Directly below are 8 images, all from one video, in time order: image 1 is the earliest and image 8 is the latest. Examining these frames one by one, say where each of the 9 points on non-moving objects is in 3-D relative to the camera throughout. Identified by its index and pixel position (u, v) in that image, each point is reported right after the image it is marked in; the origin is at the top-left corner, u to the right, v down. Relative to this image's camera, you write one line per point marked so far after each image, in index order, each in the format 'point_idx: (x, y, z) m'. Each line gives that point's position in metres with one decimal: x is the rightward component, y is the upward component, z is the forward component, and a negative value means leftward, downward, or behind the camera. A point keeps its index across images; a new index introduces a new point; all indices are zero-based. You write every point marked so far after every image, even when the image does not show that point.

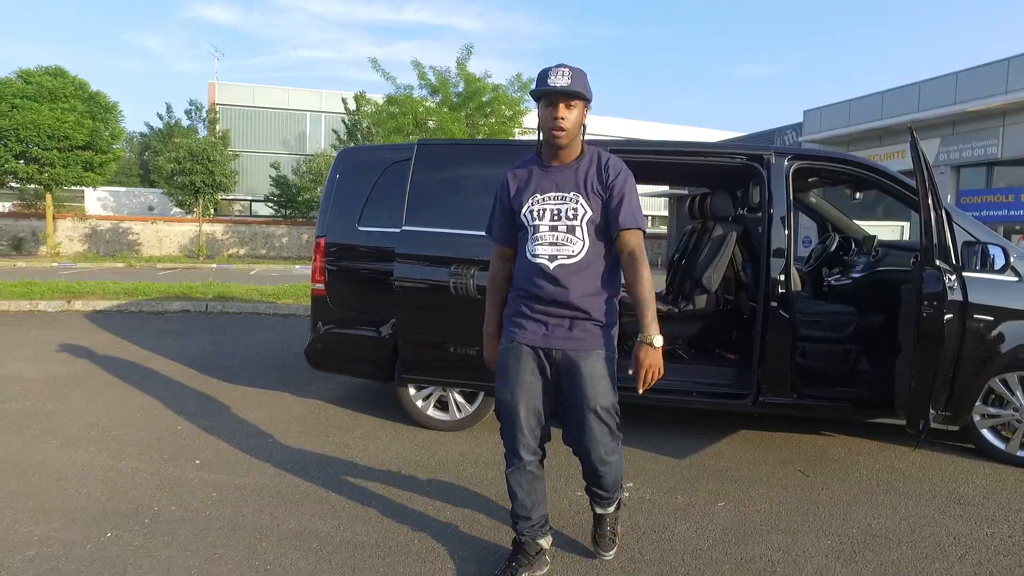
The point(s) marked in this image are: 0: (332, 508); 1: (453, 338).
0: (-1.0, -1.2, +3.4) m
1: (-0.5, -0.3, +4.7) m
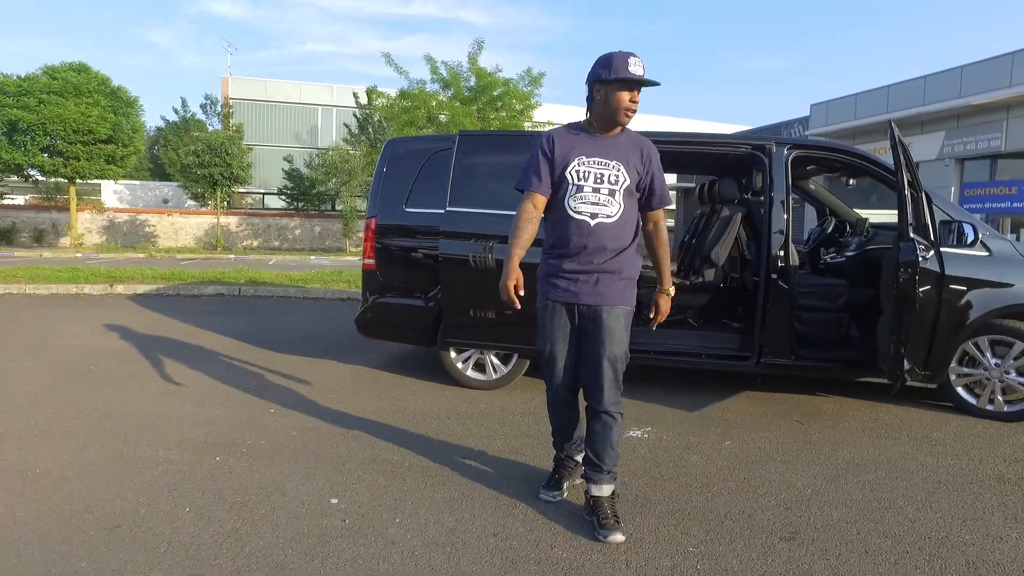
0: (-0.7, -1.0, +4.0) m
1: (-0.3, -0.1, +5.3) m
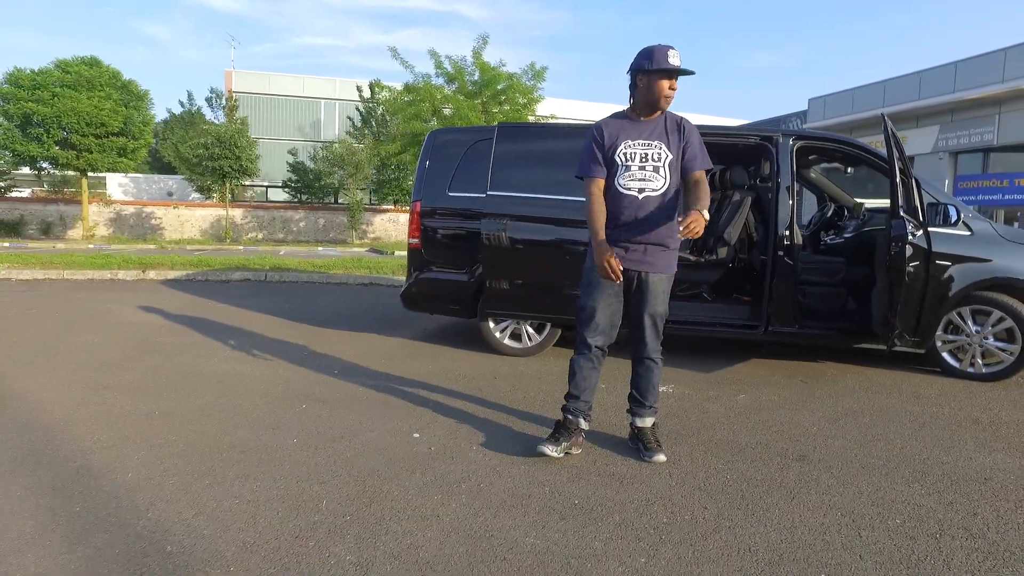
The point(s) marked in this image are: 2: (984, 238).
0: (-0.4, -0.8, +4.6) m
1: (0.0, +0.1, +5.8) m
2: (+3.9, +0.4, +5.3) m
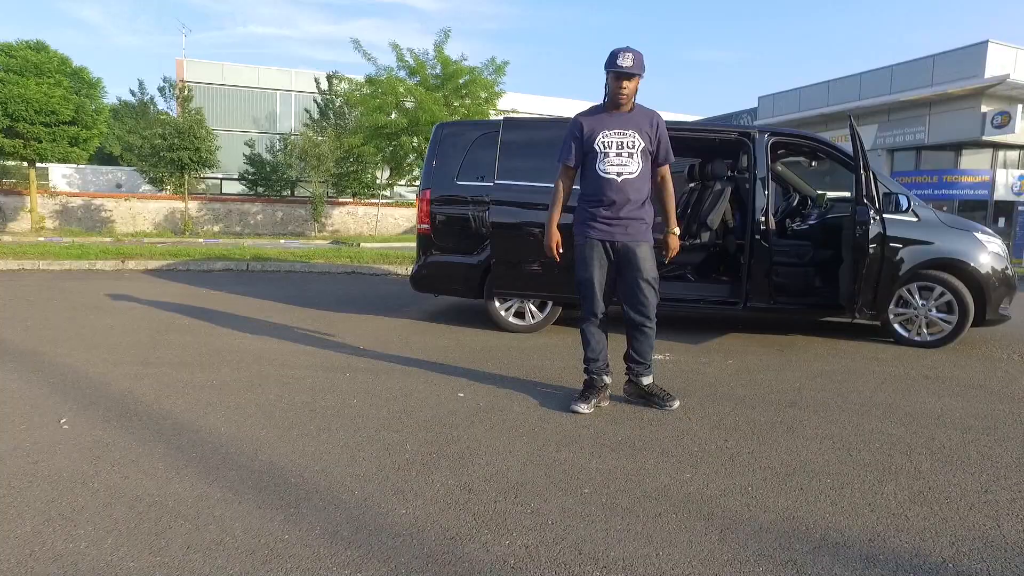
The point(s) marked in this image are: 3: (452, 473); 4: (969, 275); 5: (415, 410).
0: (-0.3, -0.6, +5.0) m
1: (+0.1, +0.3, +6.3) m
2: (+4.0, +0.6, +6.1) m
3: (-0.3, -0.9, +2.9) m
4: (+4.4, +0.1, +6.0) m
5: (-0.6, -0.7, +3.9) m
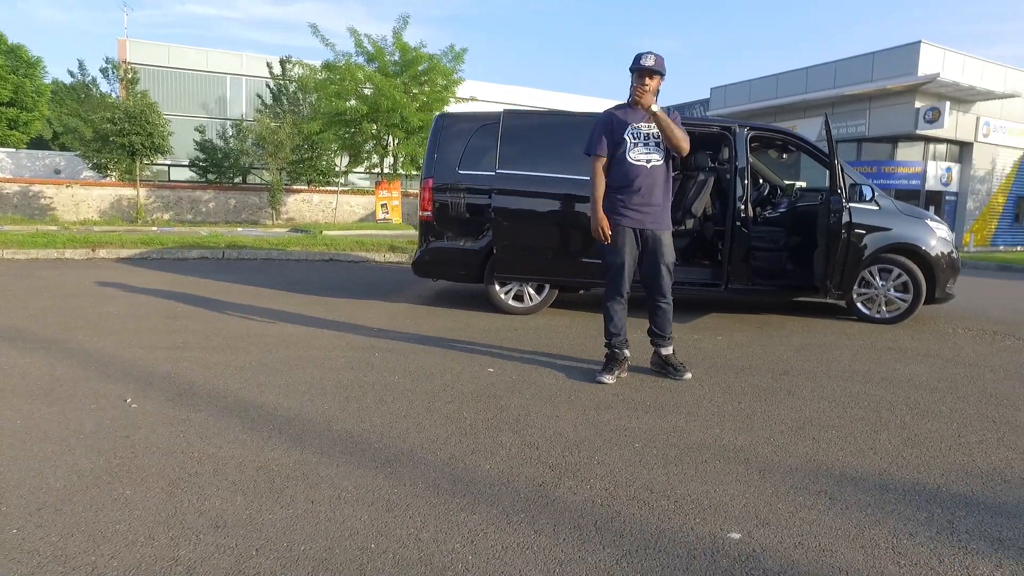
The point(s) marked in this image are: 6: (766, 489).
0: (-0.2, -0.5, +5.4) m
1: (+0.1, +0.5, +6.7) m
2: (+4.0, +0.8, +6.8) m
3: (0.0, -0.8, +3.3) m
4: (+4.4, +0.3, +6.8) m
5: (-0.4, -0.6, +4.2) m
6: (+1.1, -0.9, +2.7) m
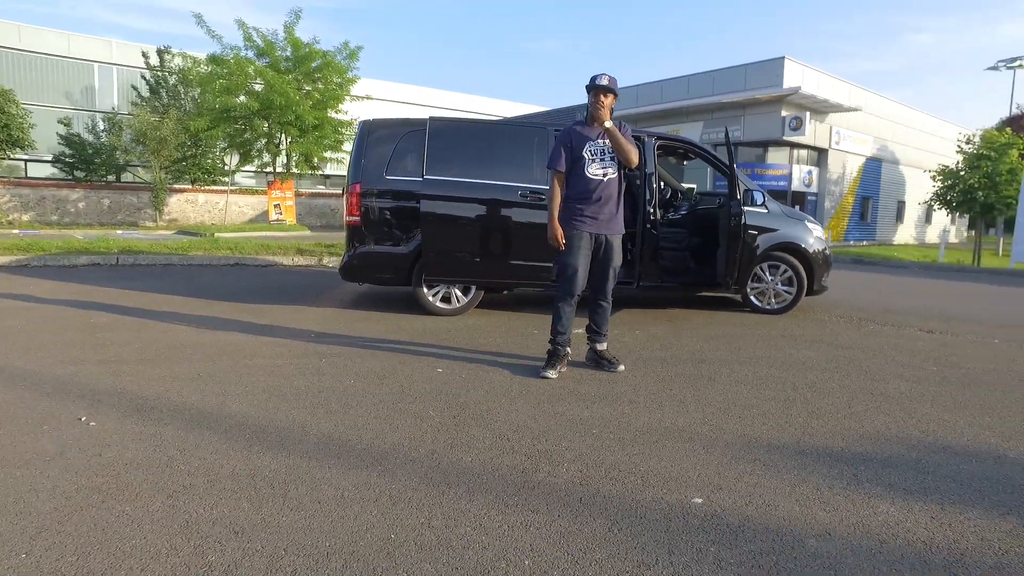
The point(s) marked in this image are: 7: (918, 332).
0: (-0.7, -0.5, +5.6) m
1: (-0.7, +0.4, +6.9) m
2: (+3.2, +0.9, +7.7) m
3: (-0.1, -0.8, +3.6) m
4: (+3.6, +0.4, +7.7) m
5: (-0.7, -0.7, +4.4) m
6: (+1.0, -0.9, +3.2) m
7: (+4.4, -0.5, +6.9) m
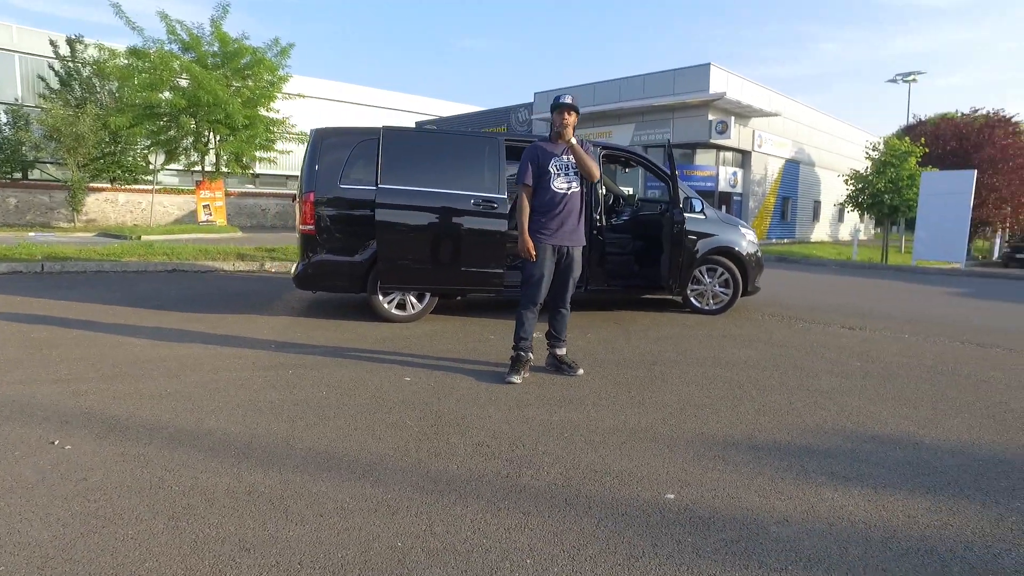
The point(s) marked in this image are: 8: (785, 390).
0: (-1.0, -0.6, +5.7) m
1: (-1.2, +0.4, +7.0) m
2: (+2.6, +0.9, +8.2) m
3: (-0.3, -0.9, +3.7) m
4: (+2.9, +0.4, +8.3) m
5: (-0.9, -0.8, +4.5) m
6: (+0.9, -0.9, +3.5) m
7: (+3.9, -0.5, +7.5) m
8: (+2.1, -0.8, +4.9) m
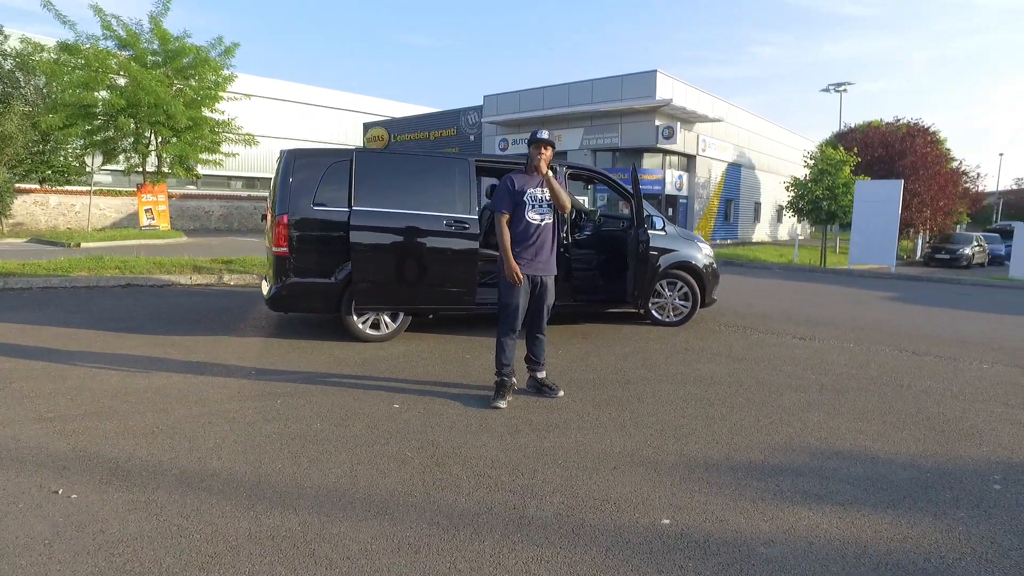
0: (-1.2, -0.9, +5.8) m
1: (-1.5, +0.1, +7.1) m
2: (+2.2, +0.7, +8.6) m
3: (-0.3, -1.1, +3.9) m
4: (+2.5, +0.2, +8.7) m
5: (-1.0, -1.0, +4.7) m
6: (+0.9, -1.2, +3.8) m
7: (+3.6, -0.7, +8.0) m
8: (+2.0, -1.0, +5.3) m
